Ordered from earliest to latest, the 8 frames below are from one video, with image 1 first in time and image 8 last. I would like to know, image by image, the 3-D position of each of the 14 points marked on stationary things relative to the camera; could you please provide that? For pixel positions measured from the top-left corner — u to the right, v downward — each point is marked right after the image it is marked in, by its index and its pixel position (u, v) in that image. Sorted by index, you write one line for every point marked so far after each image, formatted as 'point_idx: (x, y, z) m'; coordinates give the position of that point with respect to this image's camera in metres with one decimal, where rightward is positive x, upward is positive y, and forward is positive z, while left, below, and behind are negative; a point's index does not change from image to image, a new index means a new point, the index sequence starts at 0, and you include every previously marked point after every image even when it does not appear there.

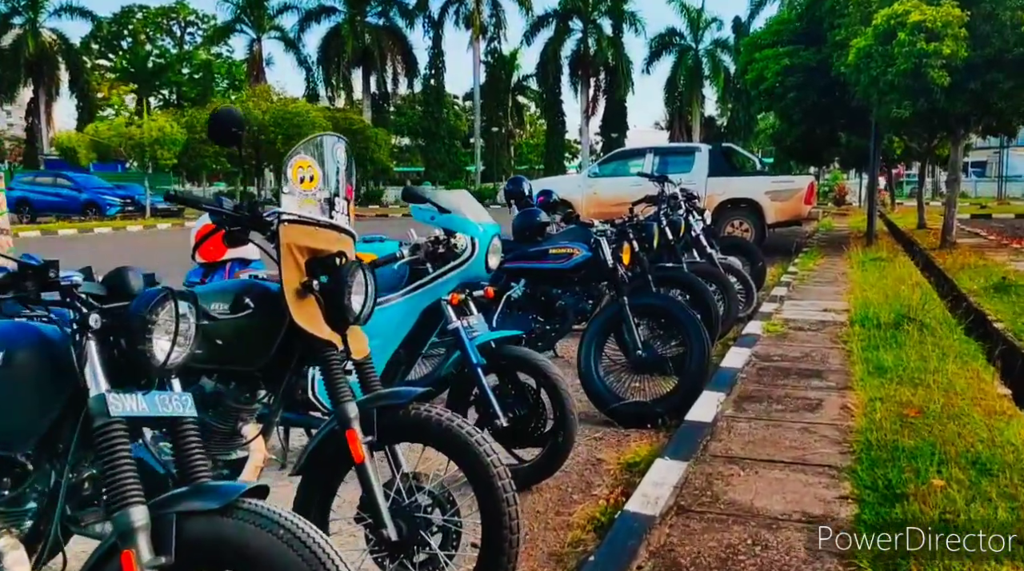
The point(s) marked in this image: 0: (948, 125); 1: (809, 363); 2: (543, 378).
0: (+6.5, +2.4, +14.0) m
1: (+1.9, -0.5, +5.9) m
2: (+0.1, -0.4, +3.9) m
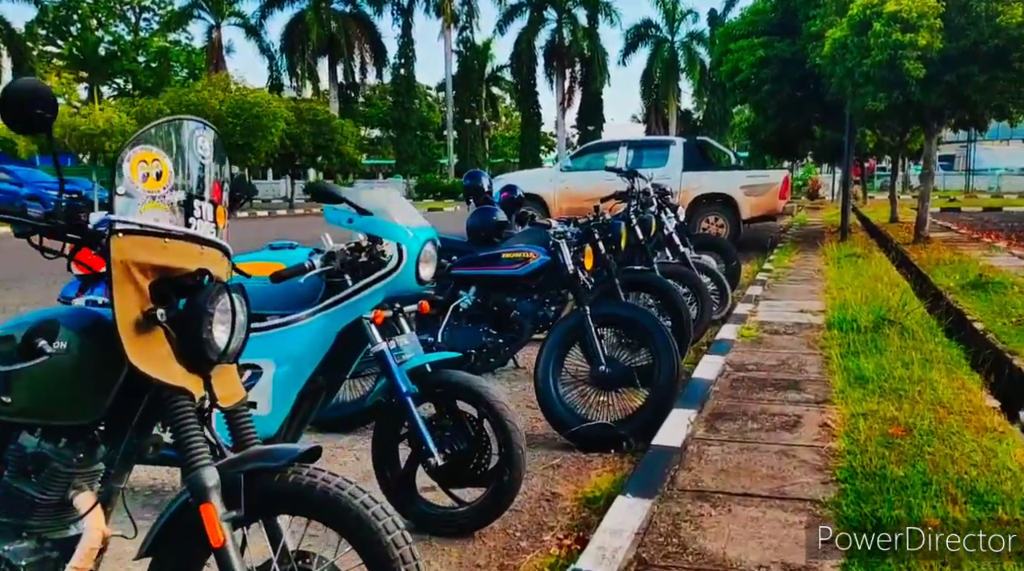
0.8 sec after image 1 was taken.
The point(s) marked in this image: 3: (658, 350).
0: (+6.1, +2.5, +13.6) m
1: (+1.6, -0.5, +5.4) m
2: (-0.1, -0.4, +3.3) m
3: (+0.7, -0.3, +4.4) m
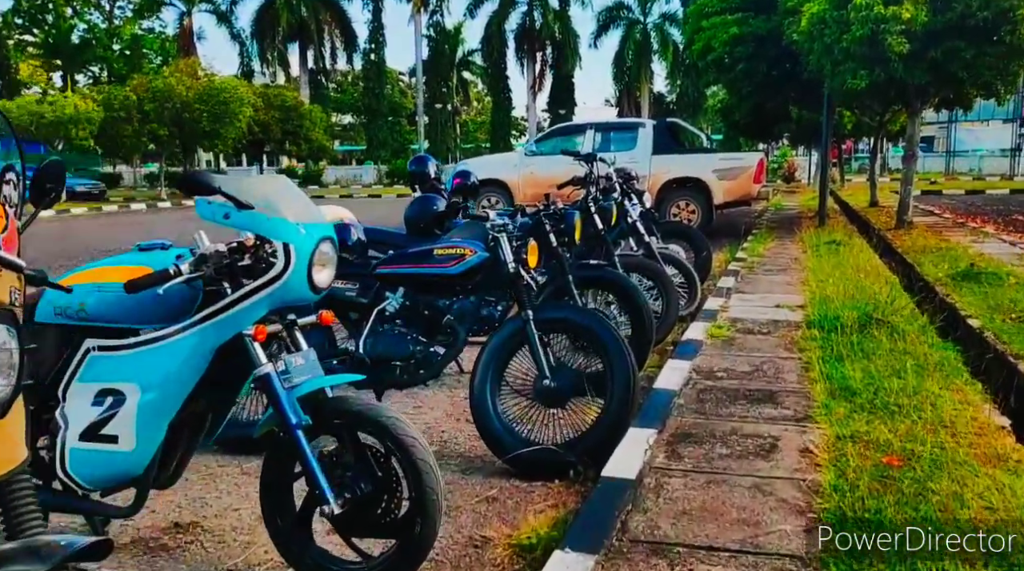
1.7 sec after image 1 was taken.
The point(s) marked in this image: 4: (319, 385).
0: (+5.5, +2.6, +13.1) m
1: (+1.3, -0.5, +4.8) m
2: (-0.3, -0.5, +2.7) m
3: (+0.4, -0.3, +3.8) m
4: (-0.6, -0.3, +2.7) m
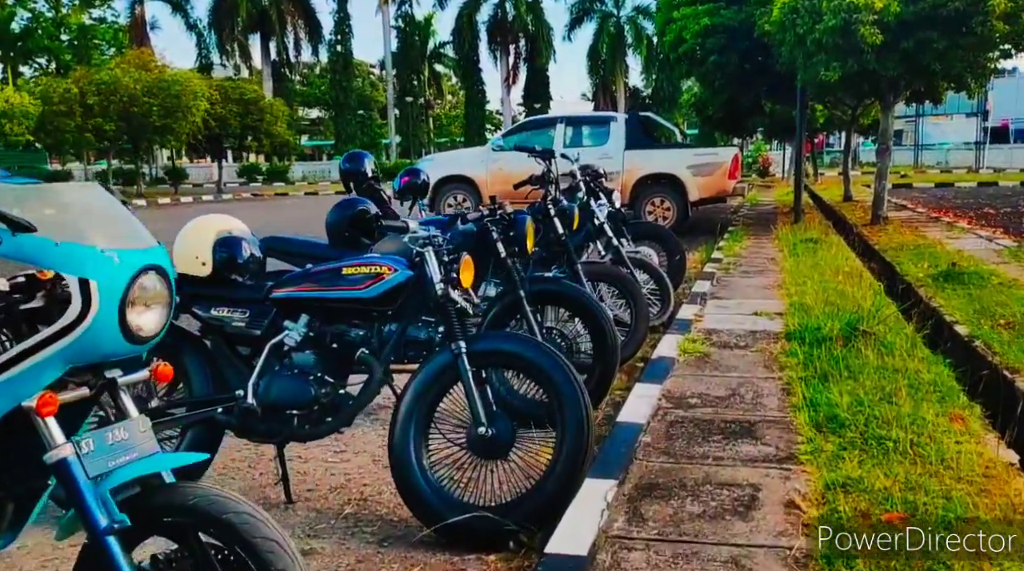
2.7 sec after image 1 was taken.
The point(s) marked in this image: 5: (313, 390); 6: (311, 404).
0: (+5.0, +2.7, +12.6) m
1: (+1.0, -0.5, +4.2) m
2: (-0.6, -0.6, +2.0) m
3: (+0.2, -0.4, +3.1) m
4: (-0.8, -0.4, +2.1) m
5: (-0.7, -0.4, +3.3) m
6: (-0.7, -0.4, +3.3) m
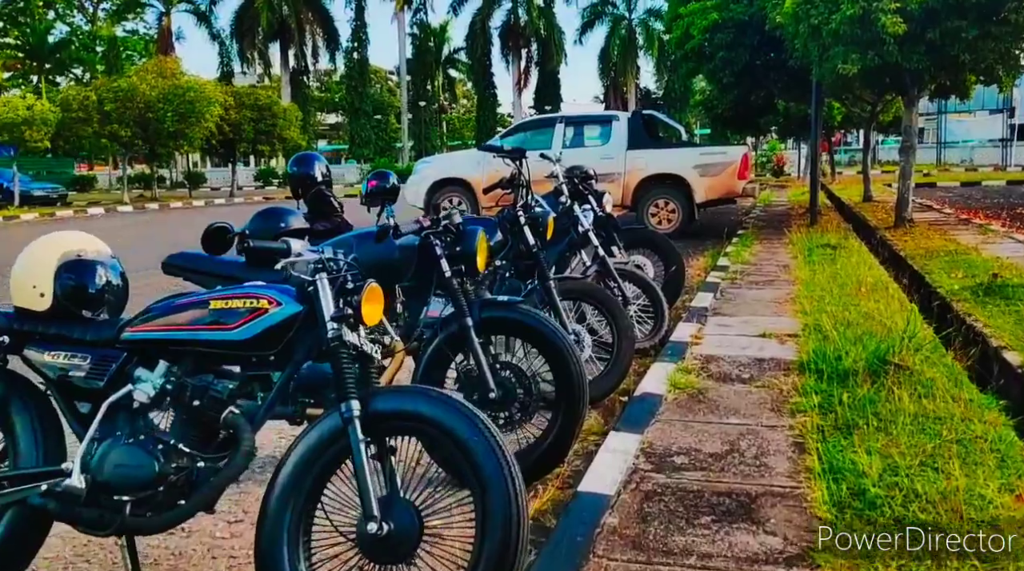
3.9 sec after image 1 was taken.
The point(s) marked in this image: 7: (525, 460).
0: (+4.9, +2.6, +11.6) m
1: (+0.8, -0.6, +3.3) m
2: (-0.8, -0.7, +1.2) m
3: (-0.1, -0.5, +2.3) m
4: (-1.1, -0.5, +1.2) m
5: (-0.9, -0.5, +2.5) m
6: (-0.9, -0.5, +2.5) m
7: (+0.1, -0.7, +3.6) m
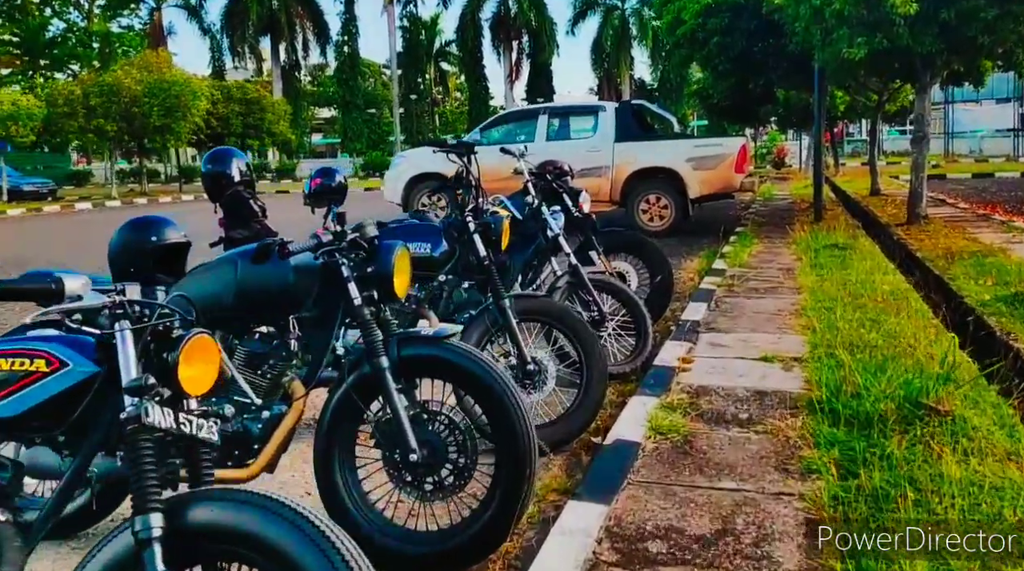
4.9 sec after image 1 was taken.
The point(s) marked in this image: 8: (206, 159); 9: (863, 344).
0: (+4.7, +2.5, +10.8) m
1: (+0.6, -0.7, +2.5) m
2: (-1.0, -0.8, +0.4) m
3: (-0.3, -0.6, +1.5) m
4: (-1.3, -0.6, +0.4) m
5: (-1.1, -0.6, +1.7) m
6: (-1.2, -0.6, +1.7) m
7: (-0.2, -0.8, +2.8) m
8: (-1.5, +0.6, +4.3) m
9: (+1.8, -0.3, +4.8) m
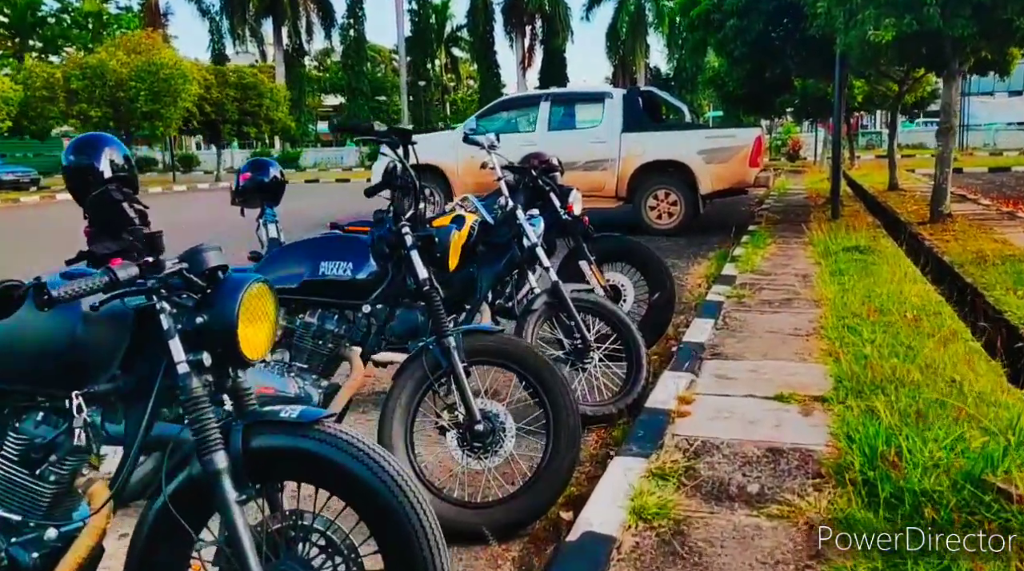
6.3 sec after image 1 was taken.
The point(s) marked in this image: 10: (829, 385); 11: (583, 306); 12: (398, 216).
0: (+4.6, +2.5, +9.9) m
1: (+0.4, -0.9, +1.7) m
2: (-1.2, -0.9, -0.4) m
3: (-0.5, -0.7, +0.6) m
4: (-1.5, -0.8, -0.4) m
5: (-1.4, -0.7, +0.8) m
6: (-1.4, -0.7, +0.8) m
7: (-0.4, -0.9, +1.9) m
8: (-1.6, +0.5, +3.5) m
9: (+1.6, -0.4, +4.0) m
10: (+1.5, -0.4, +4.4) m
11: (+0.3, -0.1, +4.1) m
12: (-0.4, +0.2, +3.1) m
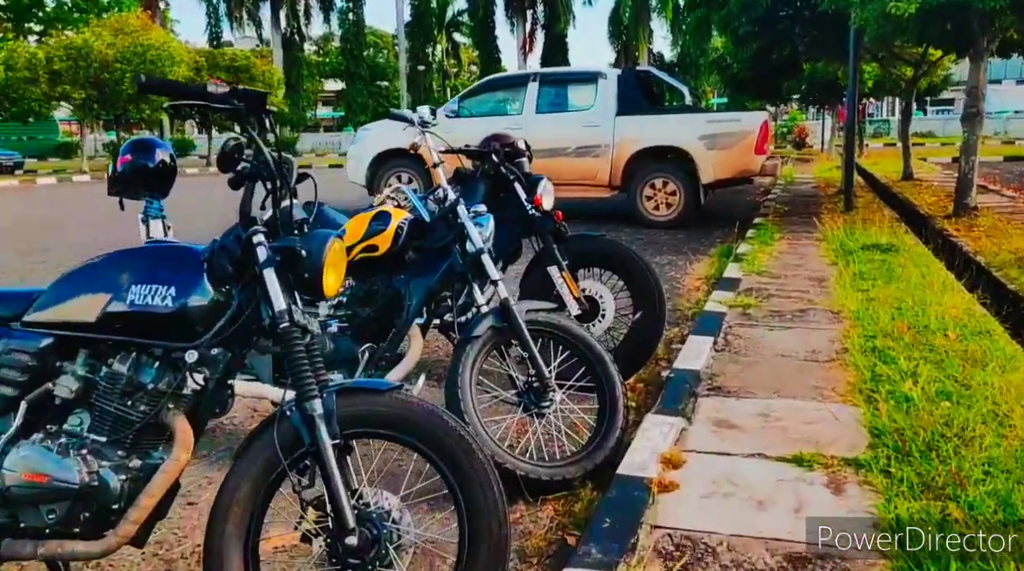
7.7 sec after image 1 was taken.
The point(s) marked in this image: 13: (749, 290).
0: (+4.5, +2.4, +8.8) m
1: (+0.2, -1.0, +0.7) m
2: (-1.5, -1.0, -1.4) m
3: (-0.7, -0.8, -0.4) m
4: (-1.7, -0.9, -1.4) m
5: (-1.6, -0.8, -0.1) m
6: (-1.6, -0.8, -0.2) m
7: (-0.6, -1.0, +0.9) m
8: (-1.8, +0.5, +2.5) m
9: (+1.4, -0.5, +3.0) m
10: (+1.3, -0.5, +3.4) m
11: (+0.1, -0.2, +3.1) m
12: (-0.6, +0.1, +2.1) m
13: (+1.7, 0.0, +6.6) m
